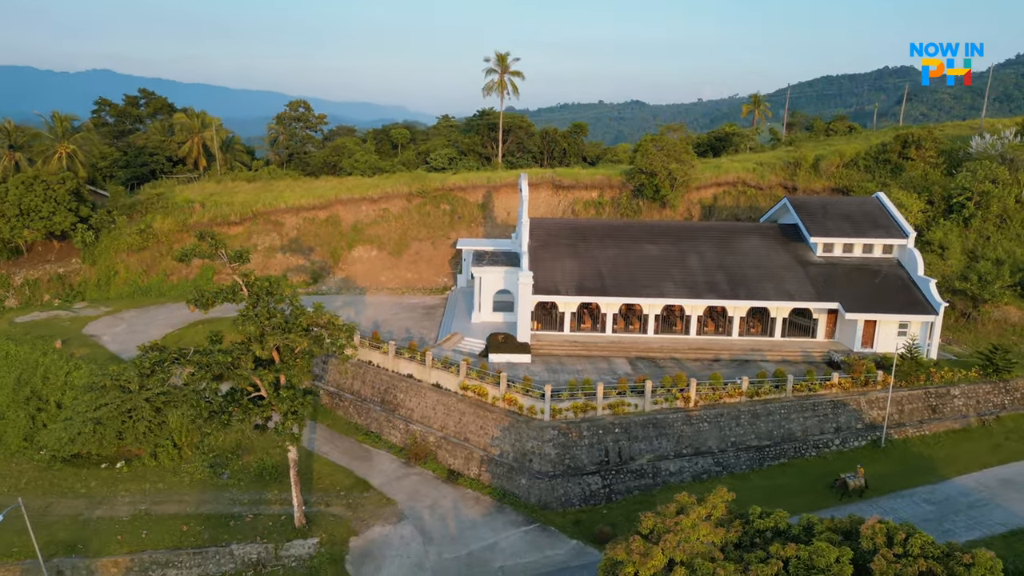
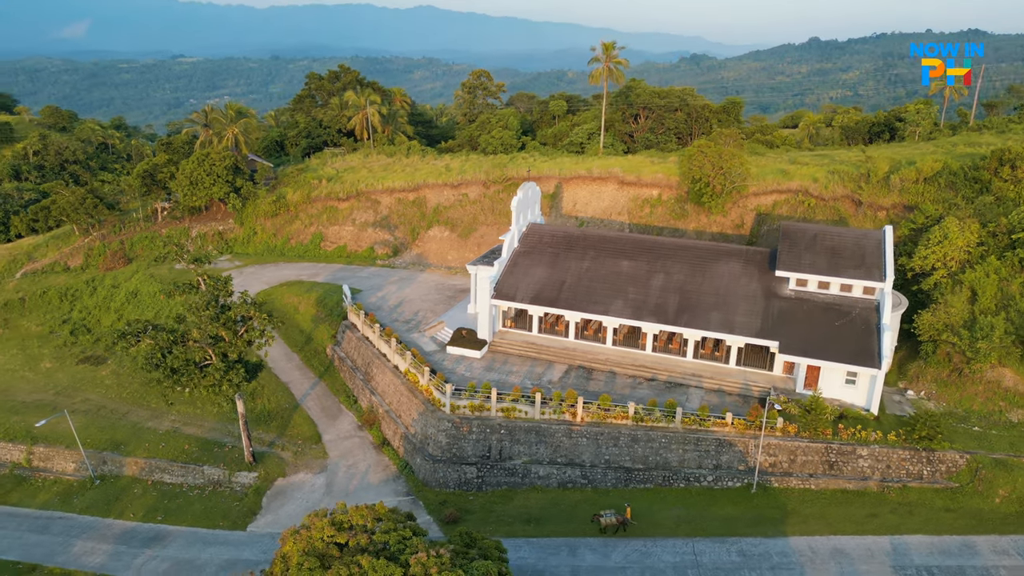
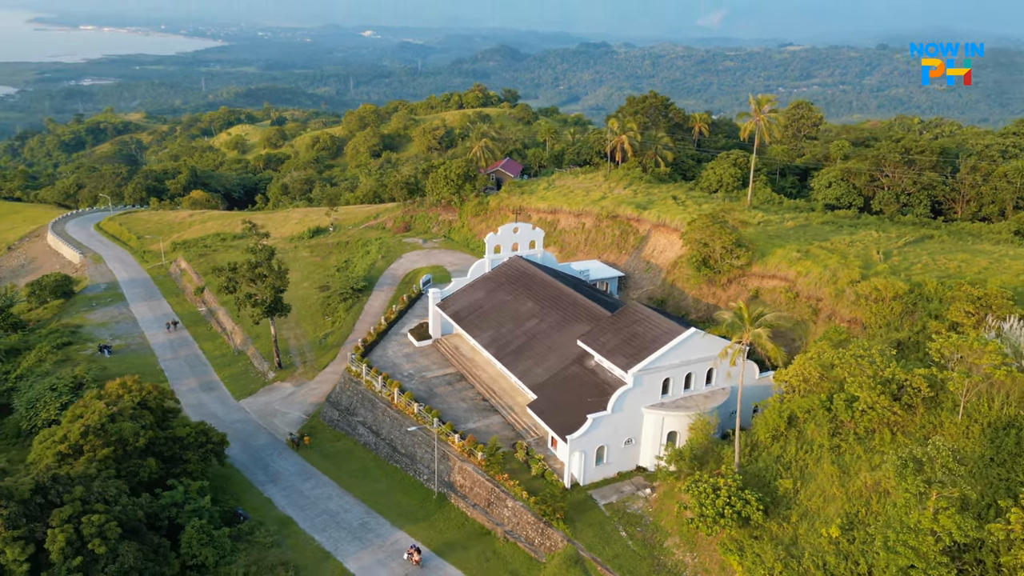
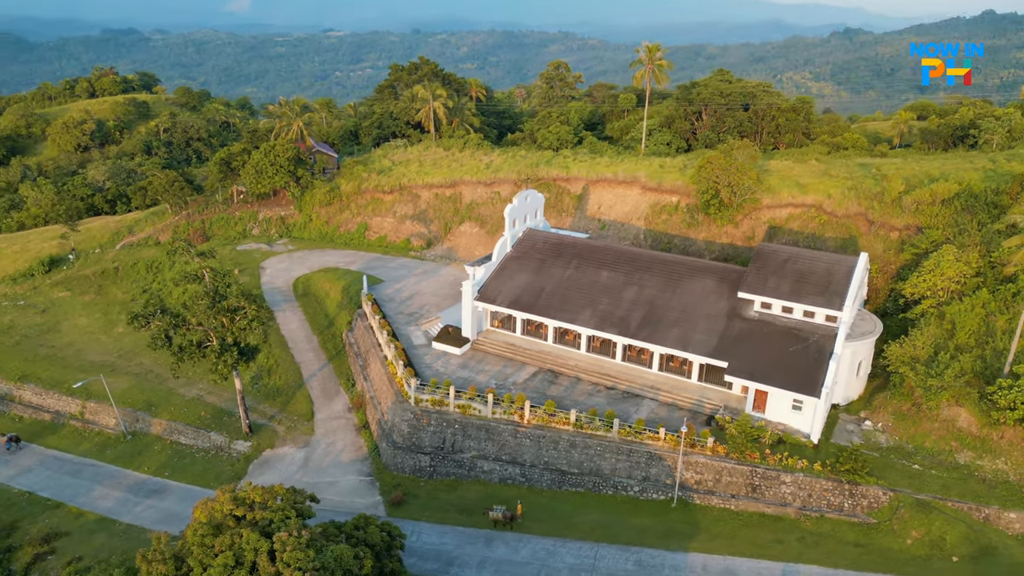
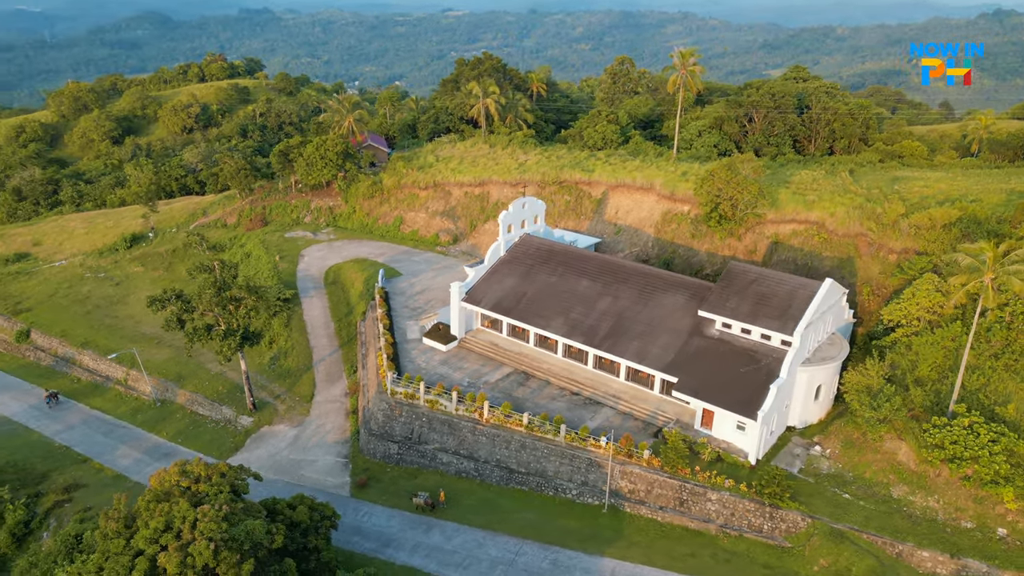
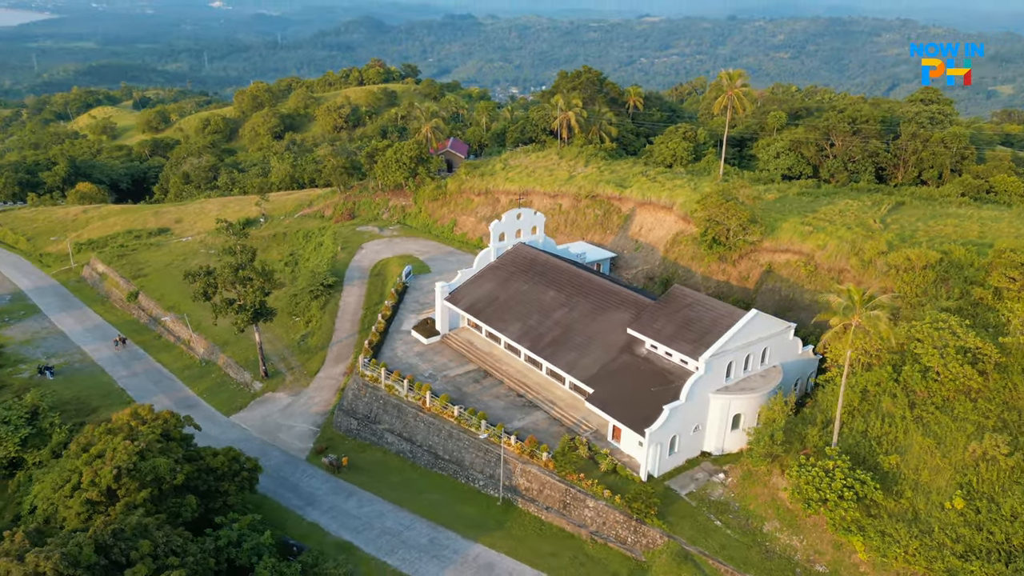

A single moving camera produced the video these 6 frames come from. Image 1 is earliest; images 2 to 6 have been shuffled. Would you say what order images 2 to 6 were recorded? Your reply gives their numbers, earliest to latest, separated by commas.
2, 4, 5, 6, 3
